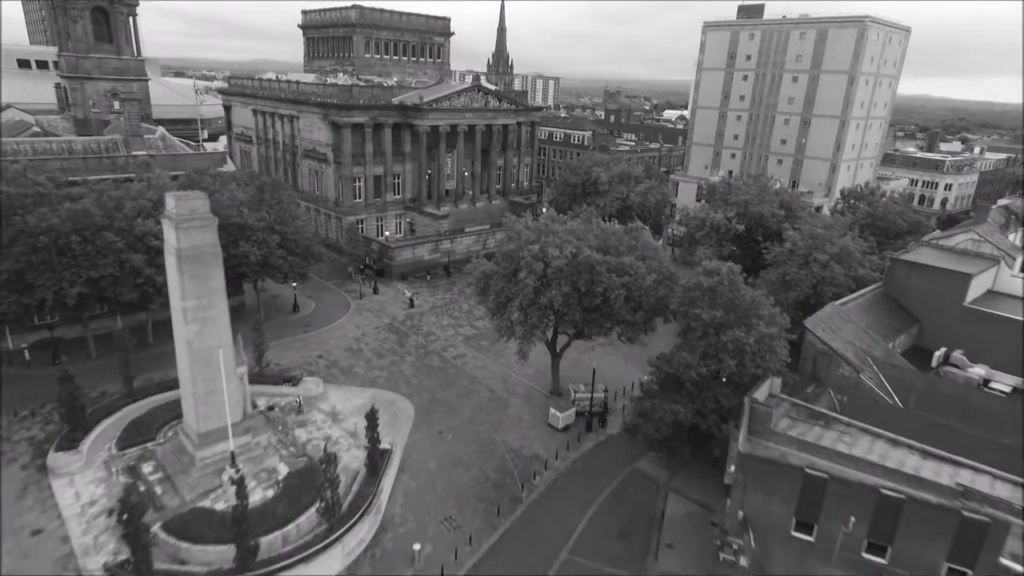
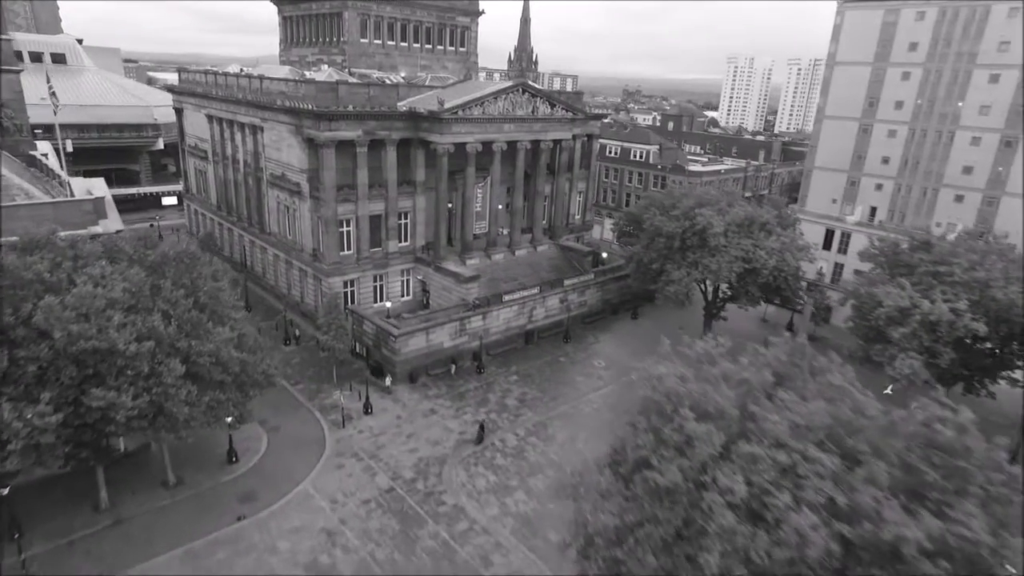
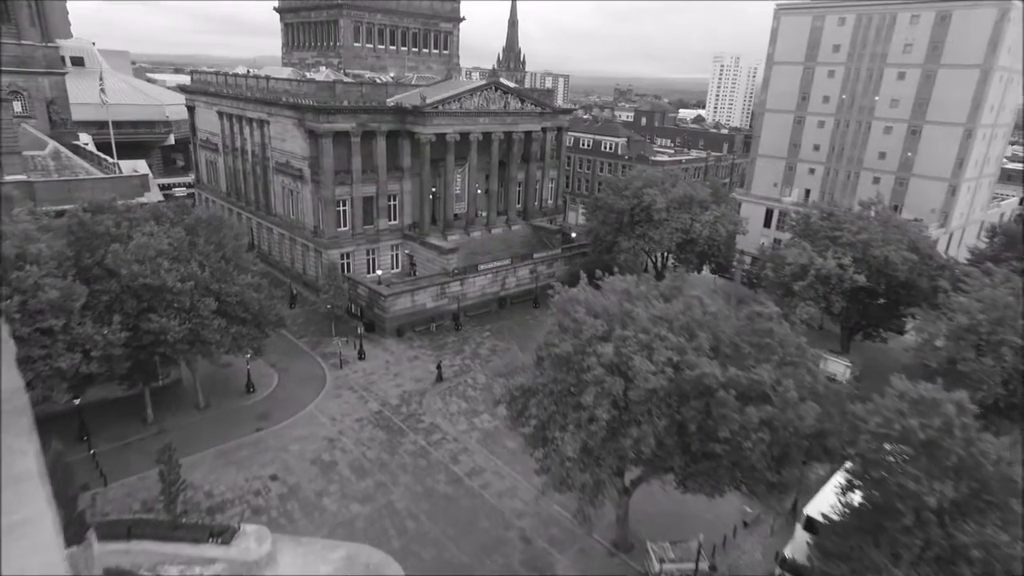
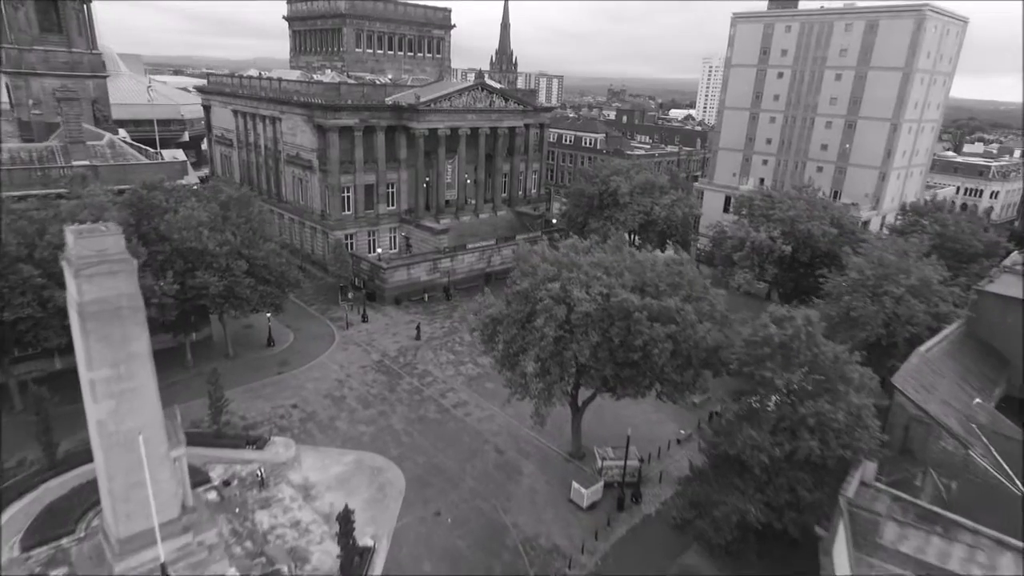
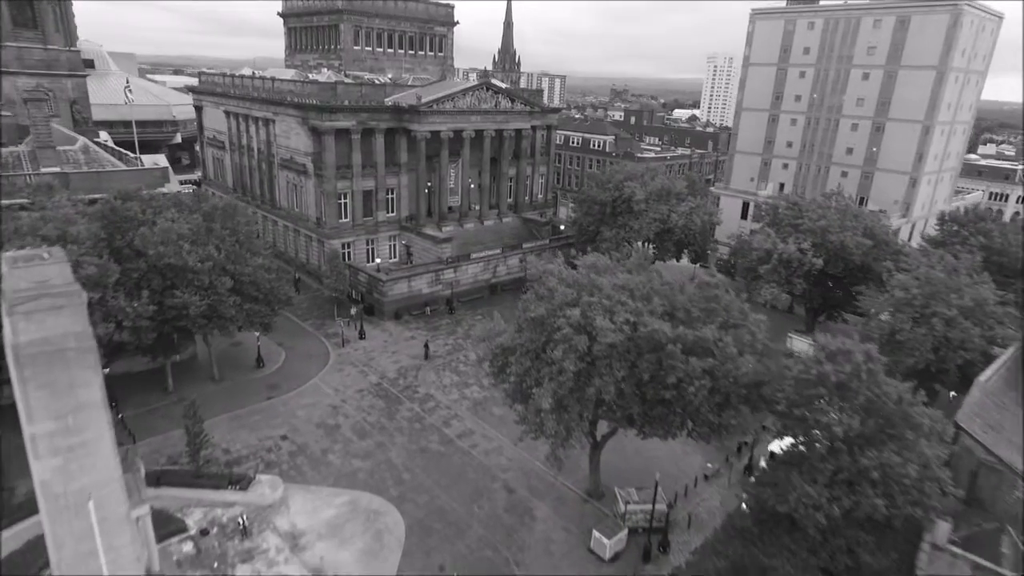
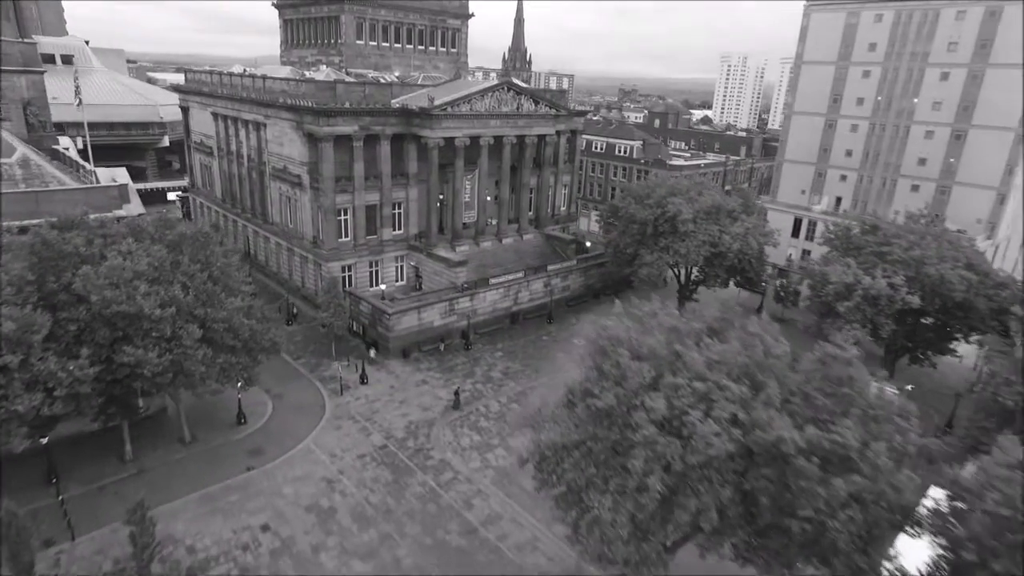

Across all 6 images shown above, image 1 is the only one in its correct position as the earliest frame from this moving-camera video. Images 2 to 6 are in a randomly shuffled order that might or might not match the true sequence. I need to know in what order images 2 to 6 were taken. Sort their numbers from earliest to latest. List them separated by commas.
4, 5, 3, 6, 2
